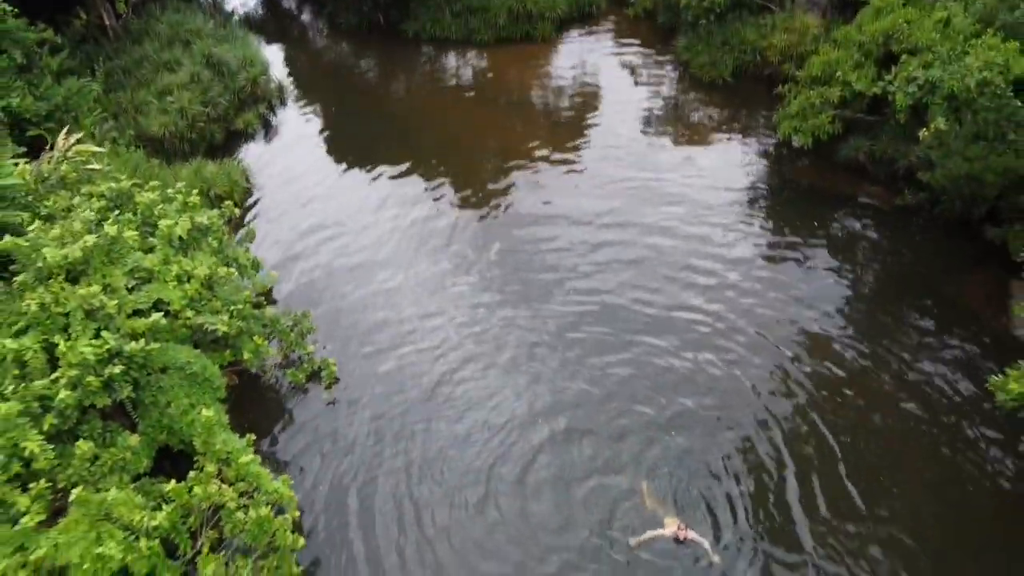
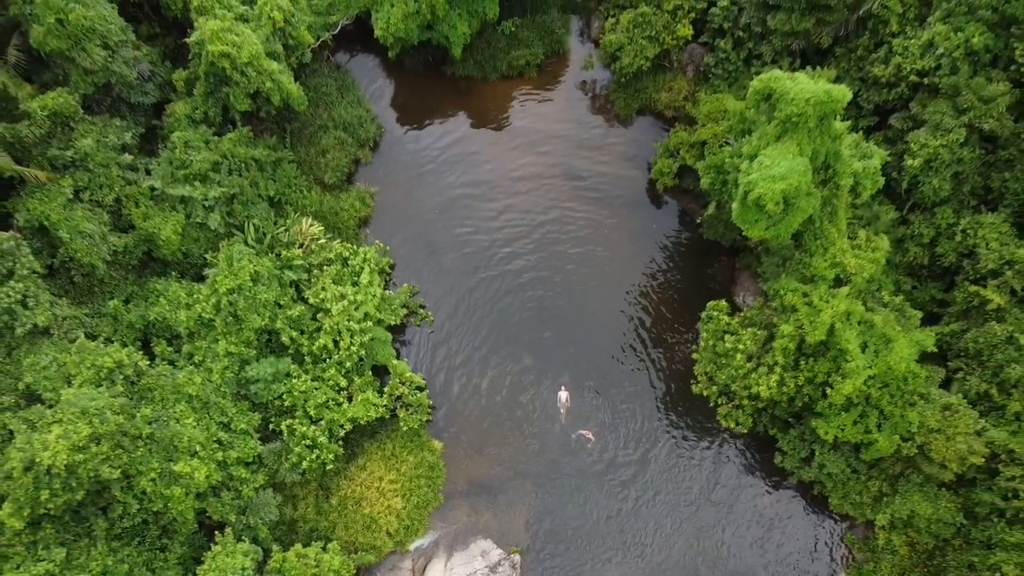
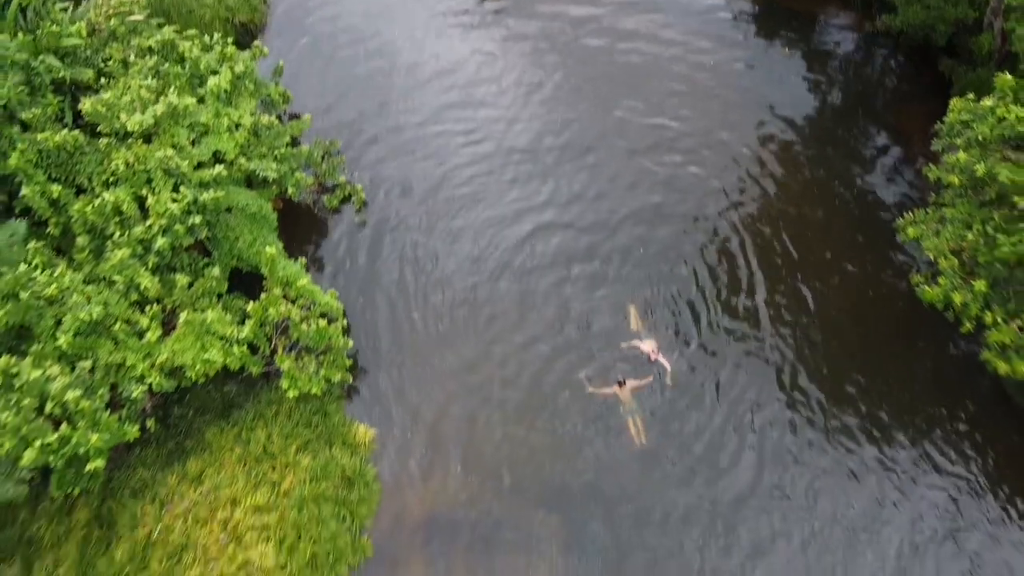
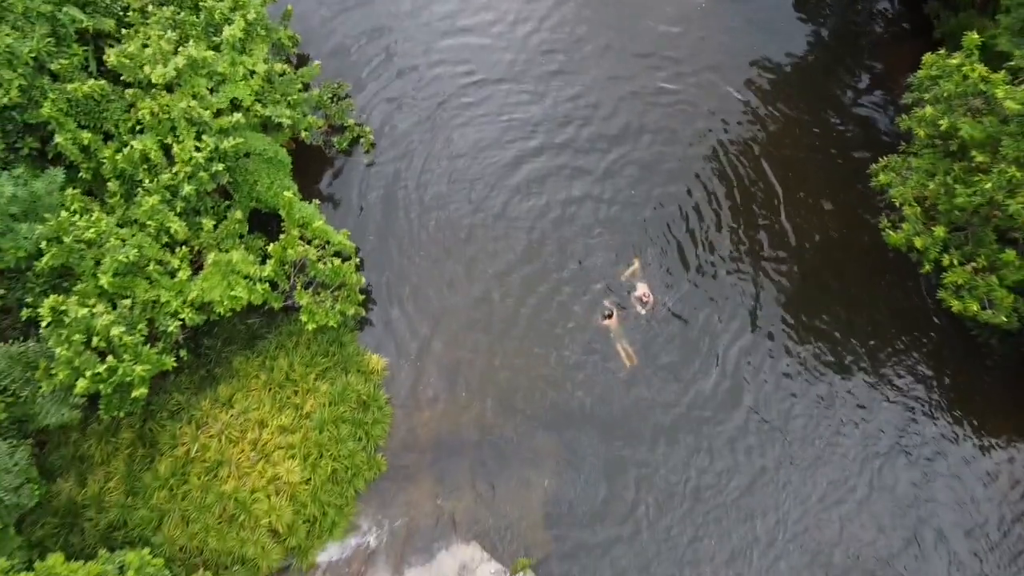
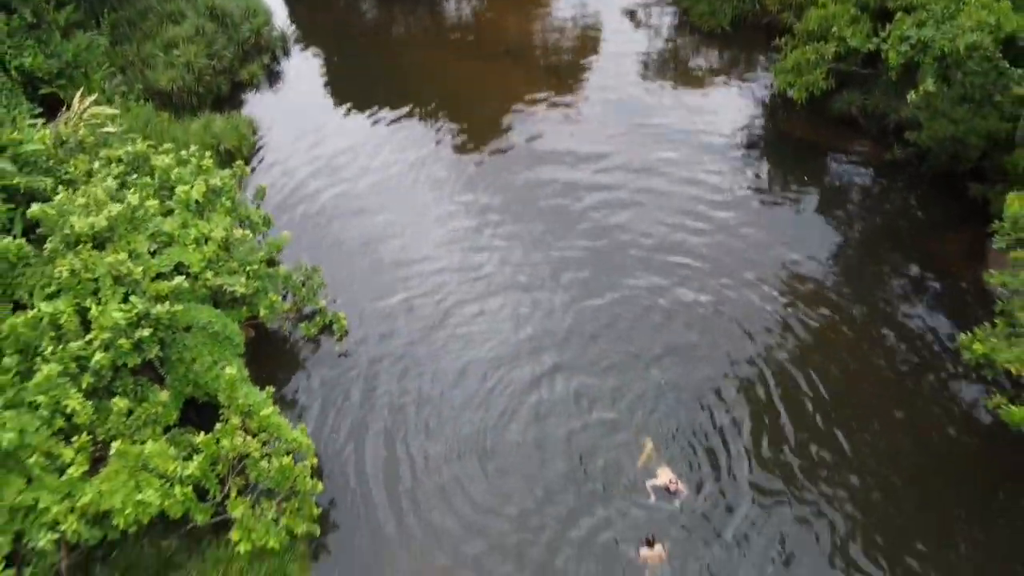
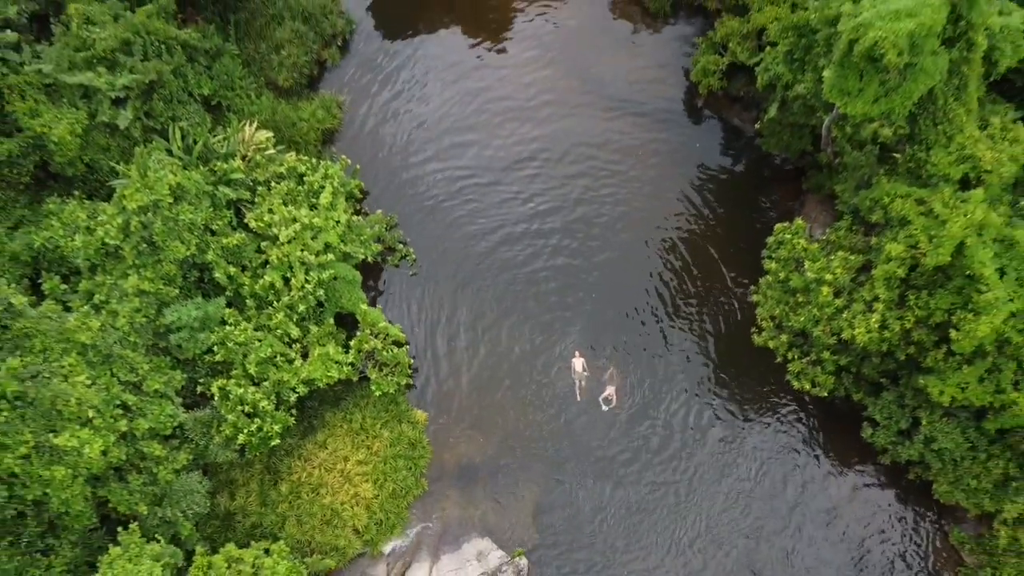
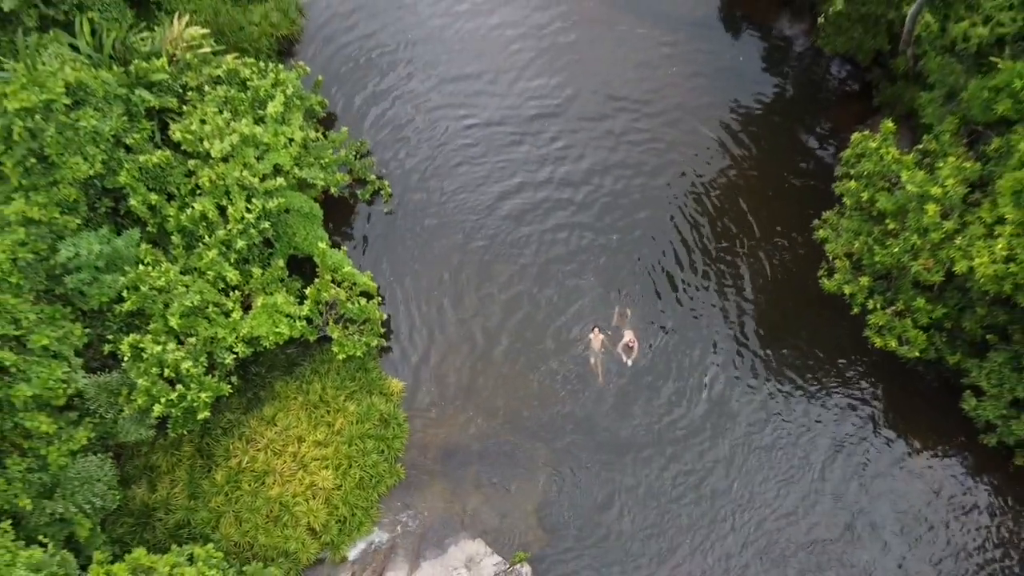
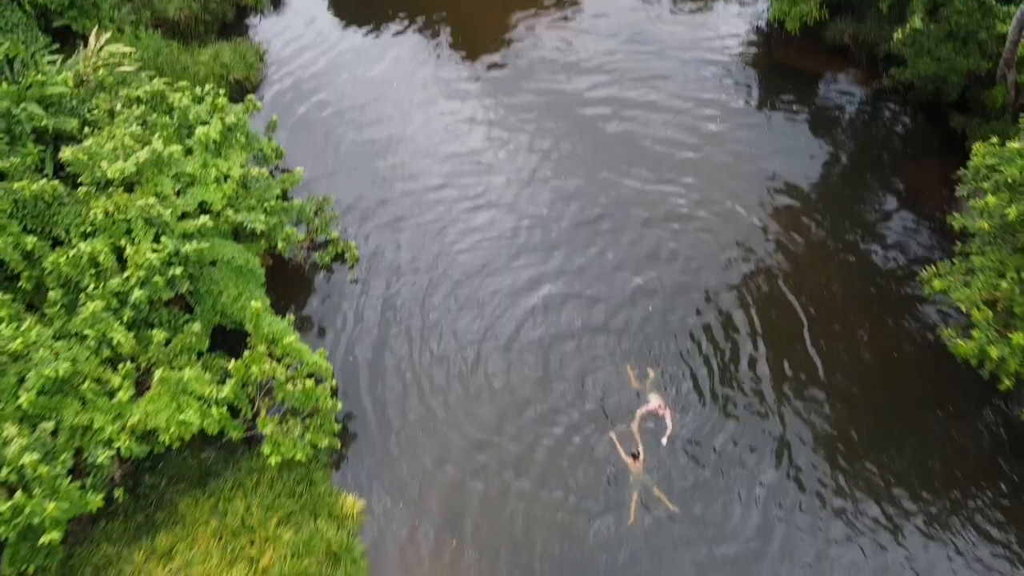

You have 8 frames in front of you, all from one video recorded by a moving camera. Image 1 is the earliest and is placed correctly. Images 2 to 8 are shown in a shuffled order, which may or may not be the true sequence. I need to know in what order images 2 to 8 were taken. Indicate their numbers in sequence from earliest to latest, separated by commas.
5, 8, 3, 4, 7, 6, 2
